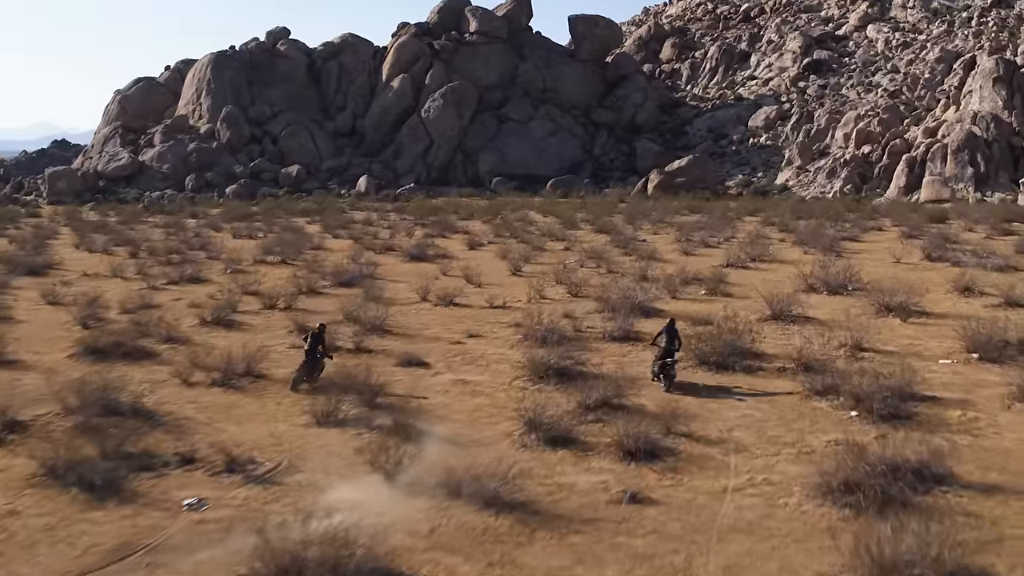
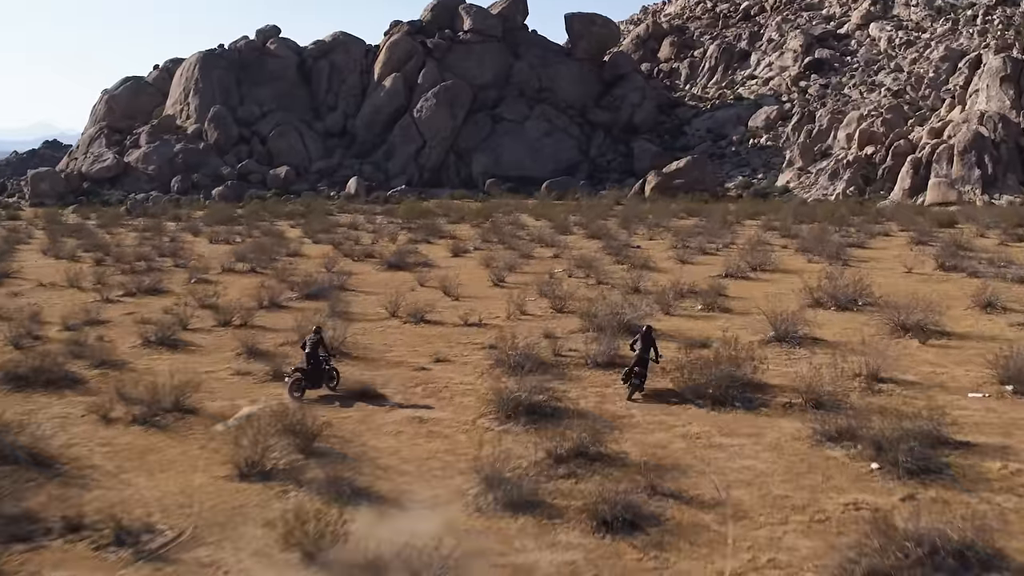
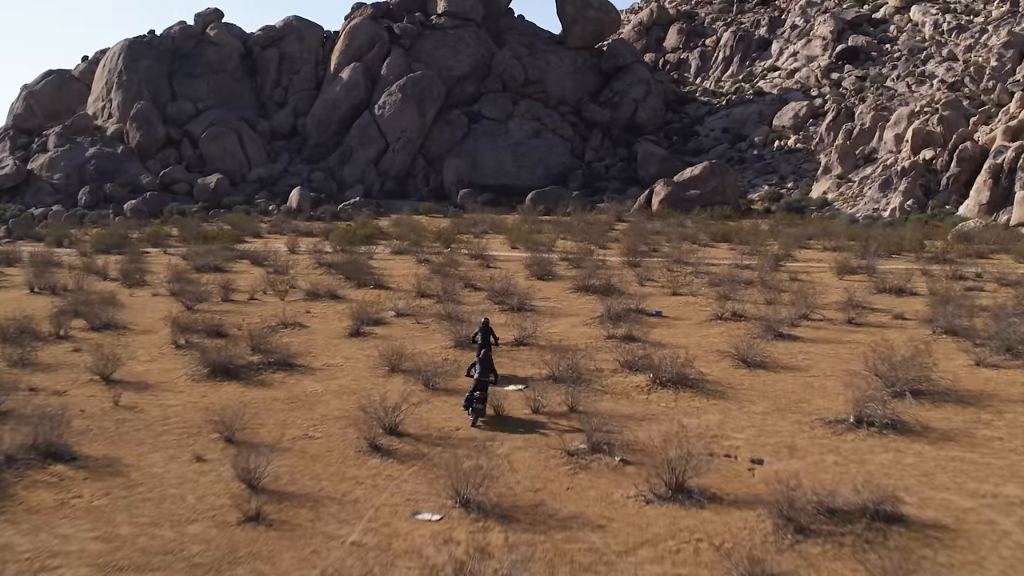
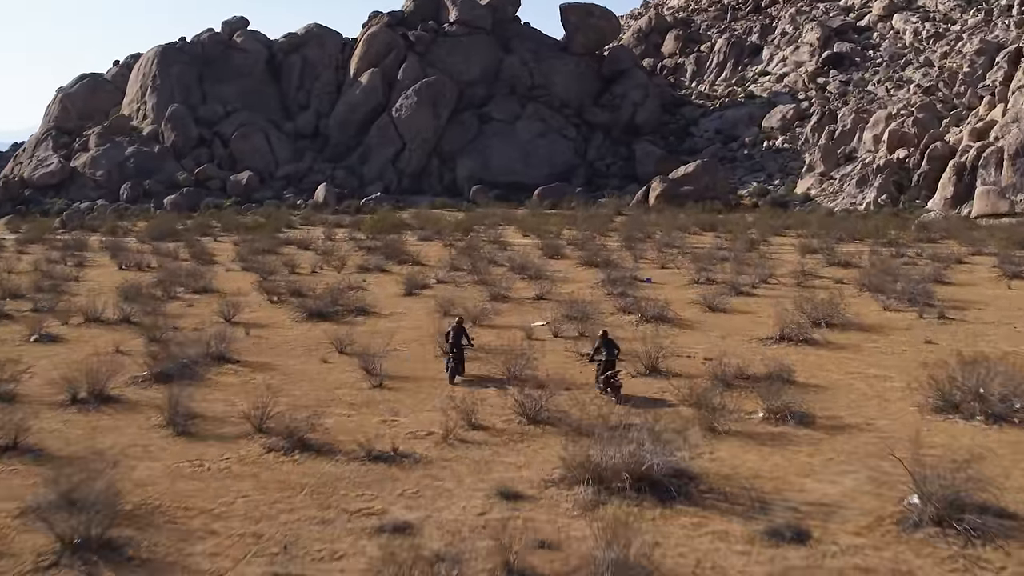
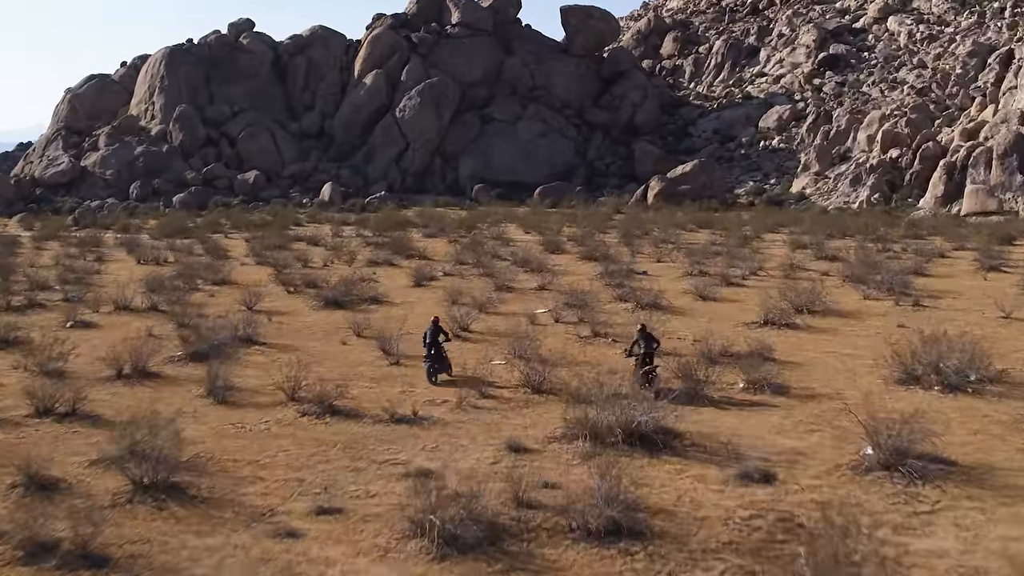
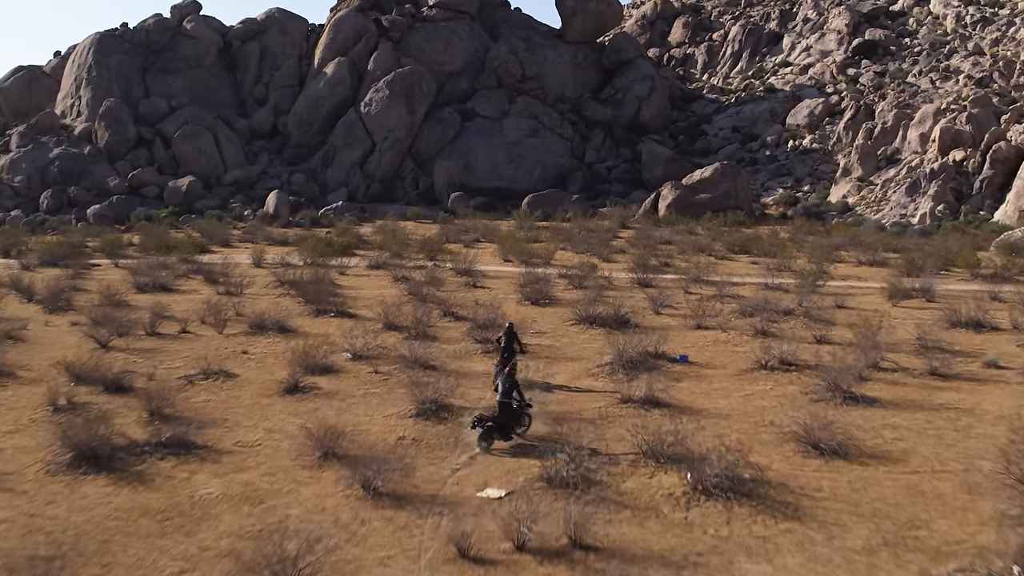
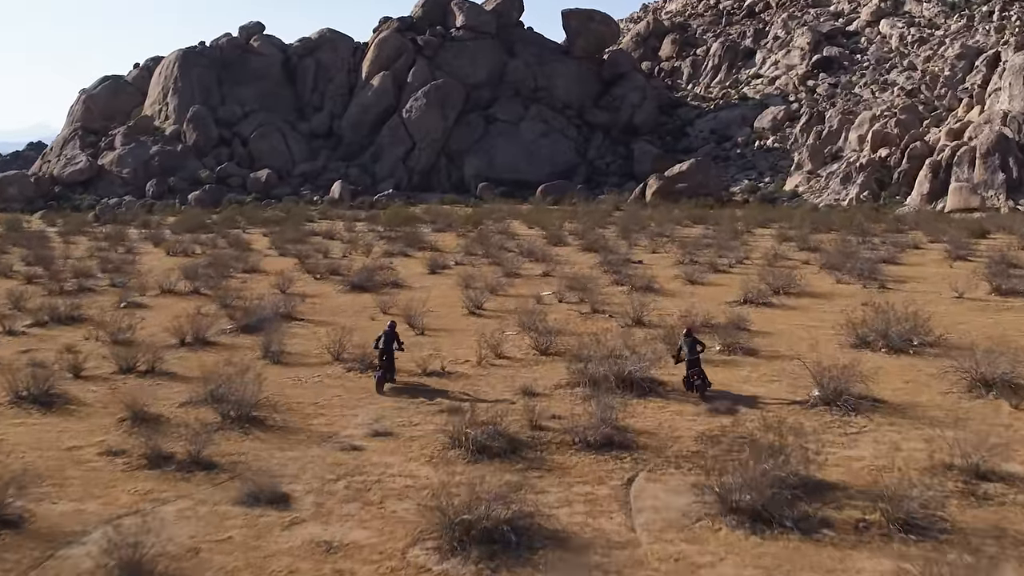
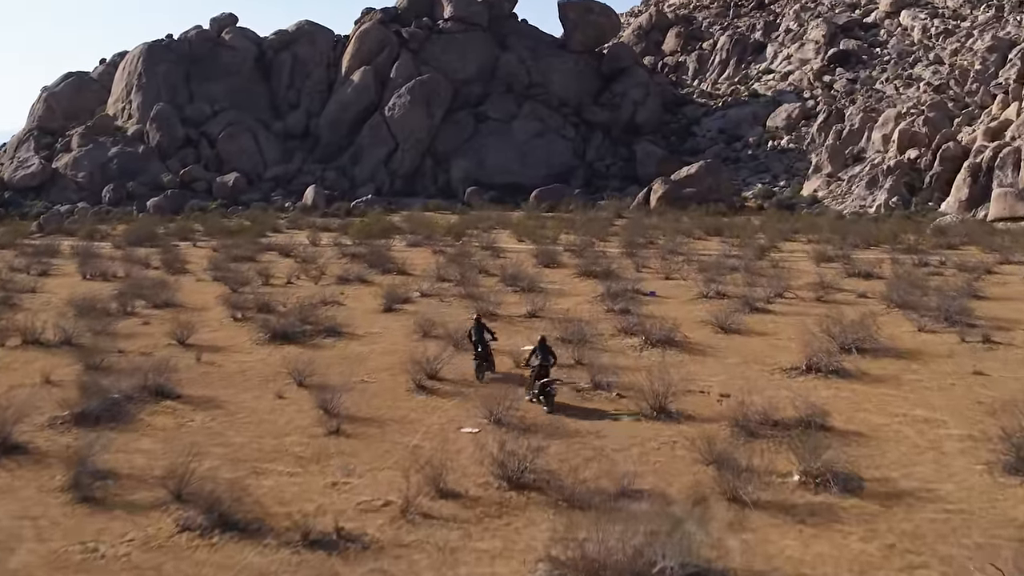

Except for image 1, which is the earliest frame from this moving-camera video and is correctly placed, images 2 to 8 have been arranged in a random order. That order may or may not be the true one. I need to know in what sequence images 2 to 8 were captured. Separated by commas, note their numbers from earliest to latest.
2, 7, 5, 4, 8, 3, 6
